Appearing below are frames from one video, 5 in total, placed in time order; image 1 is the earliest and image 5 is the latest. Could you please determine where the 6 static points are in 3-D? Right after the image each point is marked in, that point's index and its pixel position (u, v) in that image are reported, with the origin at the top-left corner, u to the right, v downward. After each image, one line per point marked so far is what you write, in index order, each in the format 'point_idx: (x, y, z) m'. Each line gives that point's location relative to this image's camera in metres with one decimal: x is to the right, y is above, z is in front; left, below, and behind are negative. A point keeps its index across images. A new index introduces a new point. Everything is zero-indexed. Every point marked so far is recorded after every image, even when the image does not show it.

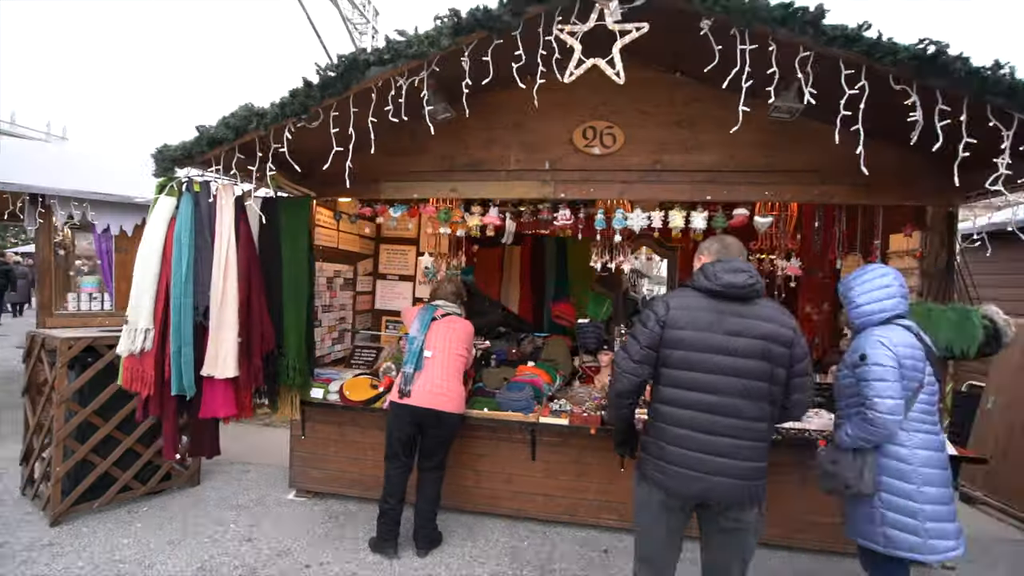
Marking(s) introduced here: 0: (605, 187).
0: (+0.6, +0.7, +3.1) m
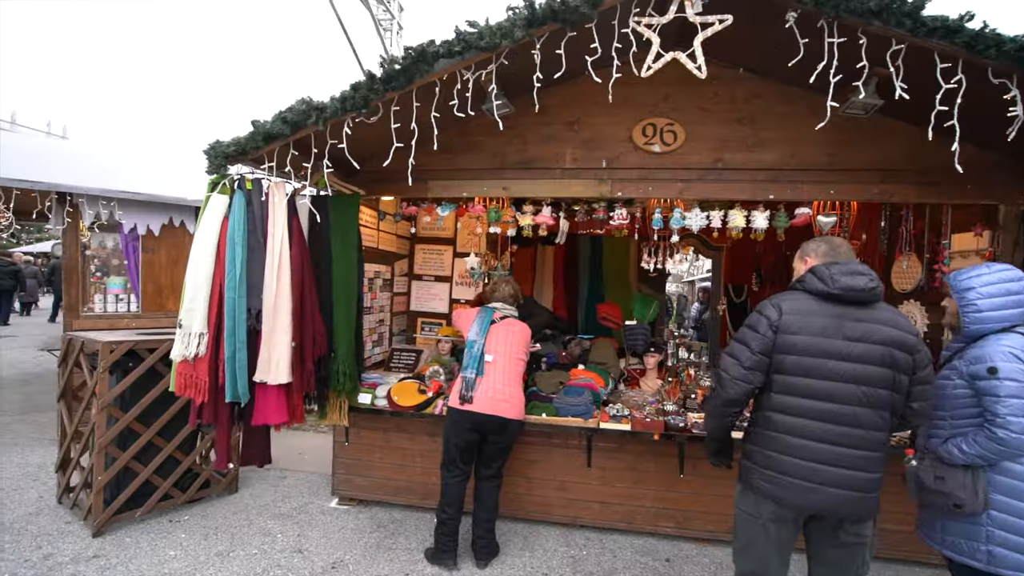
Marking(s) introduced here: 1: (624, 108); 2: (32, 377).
0: (+1.0, +0.7, +3.1) m
1: (+0.7, +1.2, +3.1) m
2: (-6.6, -1.2, +6.4) m
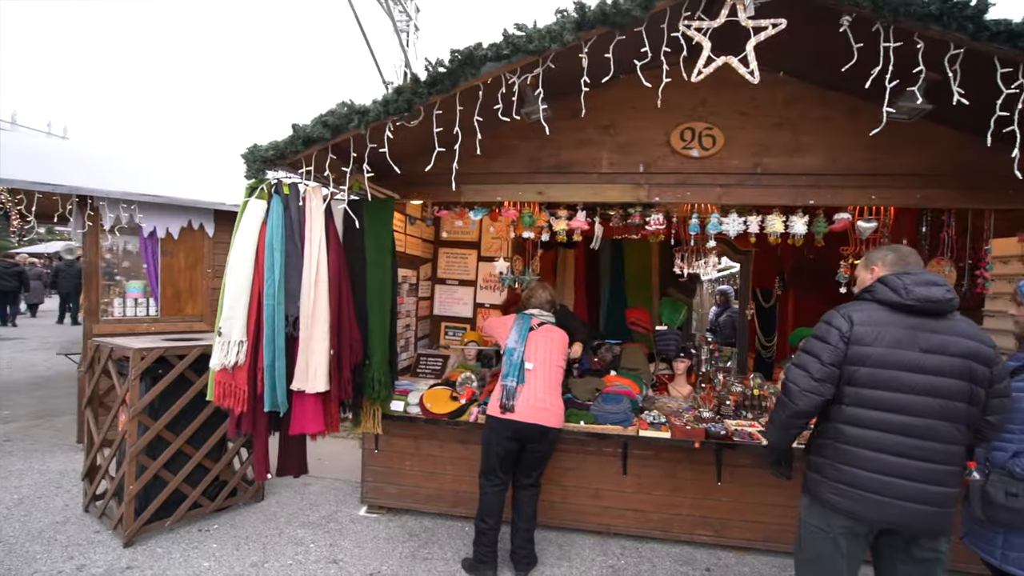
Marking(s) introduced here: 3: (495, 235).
0: (+1.3, +0.6, +3.0) m
1: (+1.0, +1.2, +3.0) m
2: (-6.4, -1.3, +6.3) m
3: (-0.2, +0.5, +4.2) m
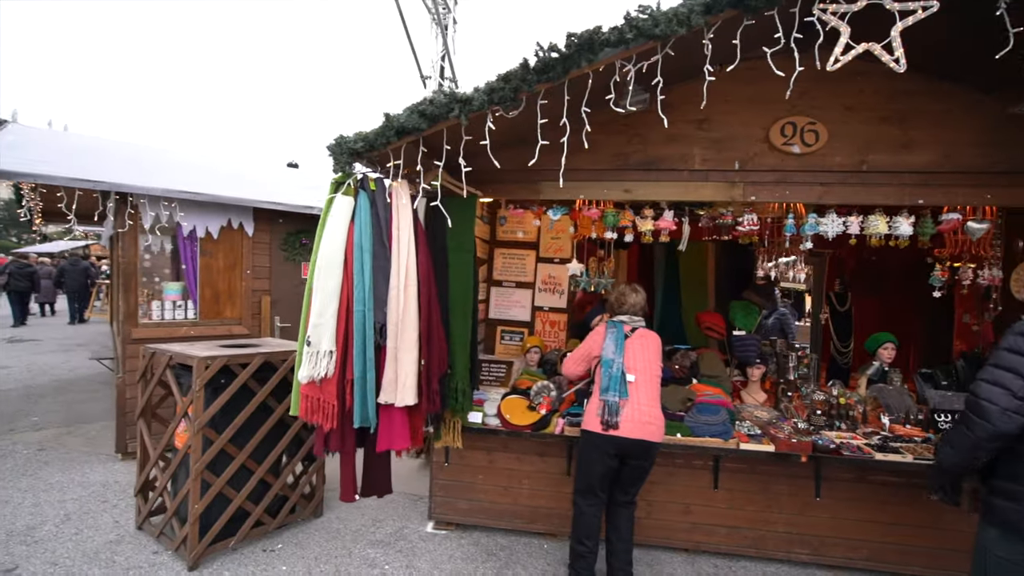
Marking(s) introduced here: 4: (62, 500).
0: (+1.8, +0.6, +2.8) m
1: (+1.5, +1.1, +2.8) m
2: (-5.9, -1.3, +6.1) m
3: (+0.4, +0.5, +4.0) m
4: (-3.4, -1.6, +3.4) m
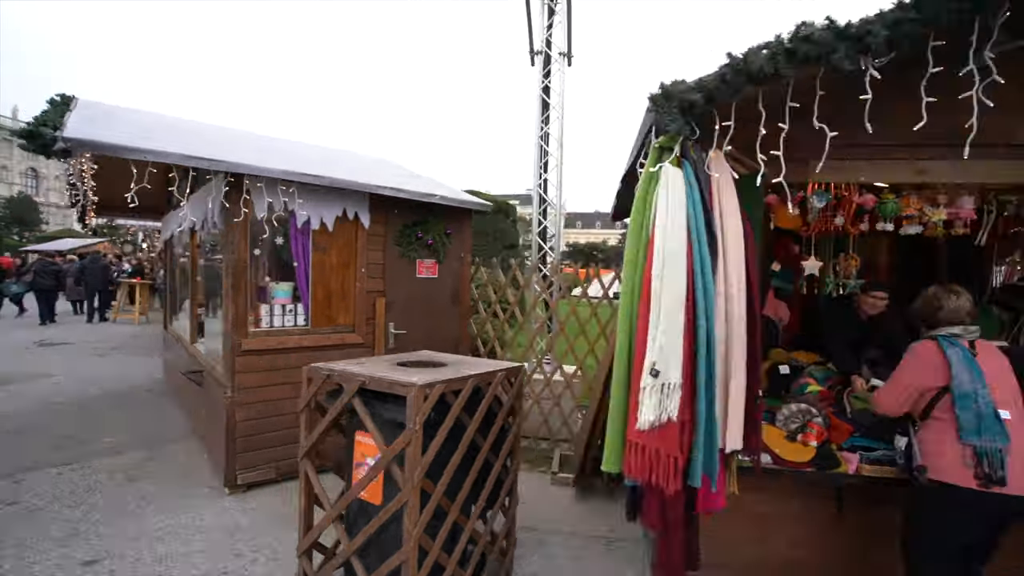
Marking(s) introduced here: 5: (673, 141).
0: (+3.2, +0.6, +2.3) m
1: (+3.0, +1.1, +2.3) m
2: (-4.5, -1.3, +5.4) m
3: (+1.8, +0.5, +3.4) m
4: (-2.0, -1.6, +2.8) m
5: (+0.6, +0.6, +1.7) m
